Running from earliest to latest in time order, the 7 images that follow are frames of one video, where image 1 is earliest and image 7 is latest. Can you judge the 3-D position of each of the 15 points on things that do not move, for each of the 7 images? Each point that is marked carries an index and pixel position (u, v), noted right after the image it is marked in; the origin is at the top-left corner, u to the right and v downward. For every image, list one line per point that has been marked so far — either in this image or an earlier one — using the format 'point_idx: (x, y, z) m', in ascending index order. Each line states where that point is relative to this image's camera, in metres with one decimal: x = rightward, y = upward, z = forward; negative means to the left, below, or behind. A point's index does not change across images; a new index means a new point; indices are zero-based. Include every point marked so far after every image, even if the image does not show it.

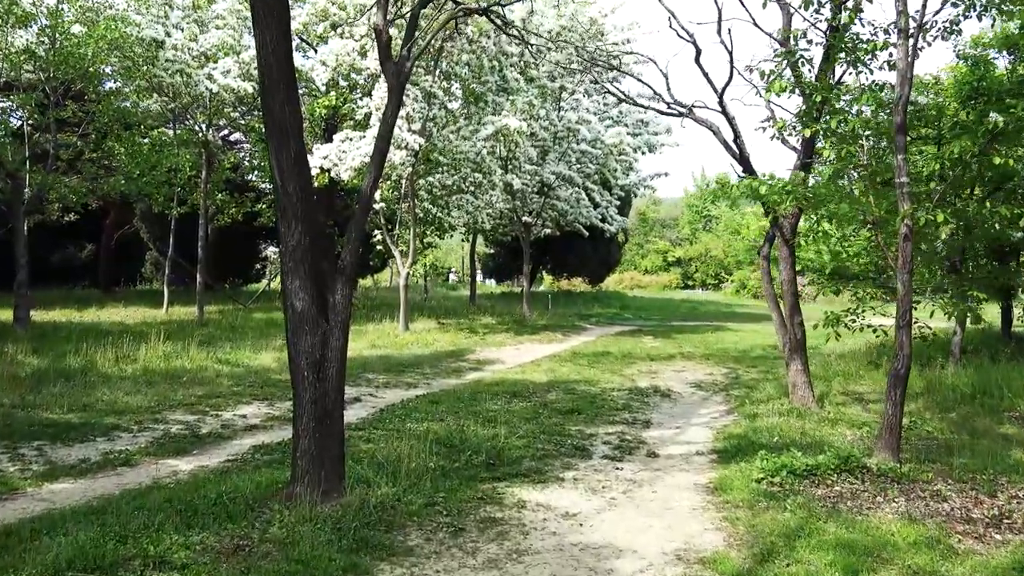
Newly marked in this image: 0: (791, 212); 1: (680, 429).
0: (+3.6, +1.0, +9.9) m
1: (+2.1, -1.7, +9.4) m
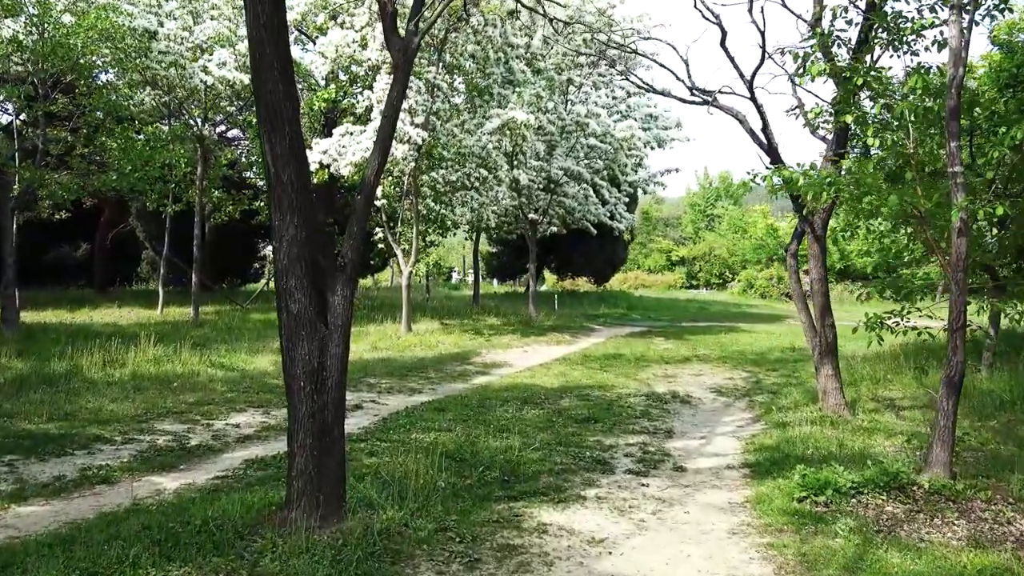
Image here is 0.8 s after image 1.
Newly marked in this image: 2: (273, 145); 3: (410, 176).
0: (+3.8, +1.0, +9.2) m
1: (+2.2, -1.7, +8.8) m
2: (-1.7, +1.0, +5.6) m
3: (-2.3, +2.5, +16.9) m
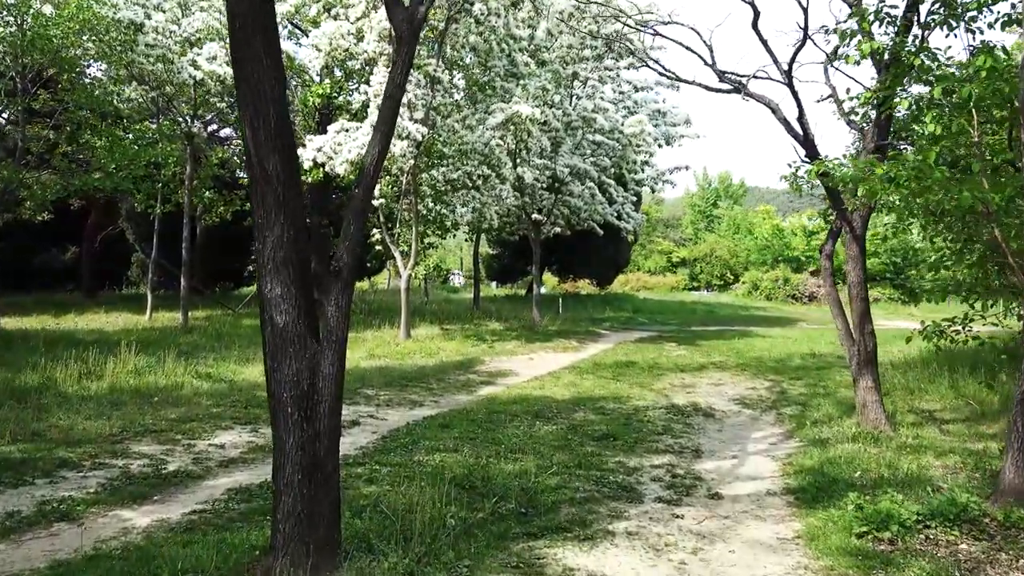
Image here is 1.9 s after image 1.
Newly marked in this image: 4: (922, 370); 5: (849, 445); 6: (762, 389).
0: (+3.9, +0.9, +8.4) m
1: (+2.4, -1.8, +8.0) m
2: (-1.6, +1.0, +4.8) m
3: (-2.2, +2.4, +16.1) m
4: (+6.4, -1.3, +11.9) m
5: (+3.6, -1.7, +8.2) m
6: (+3.8, -1.5, +11.6) m
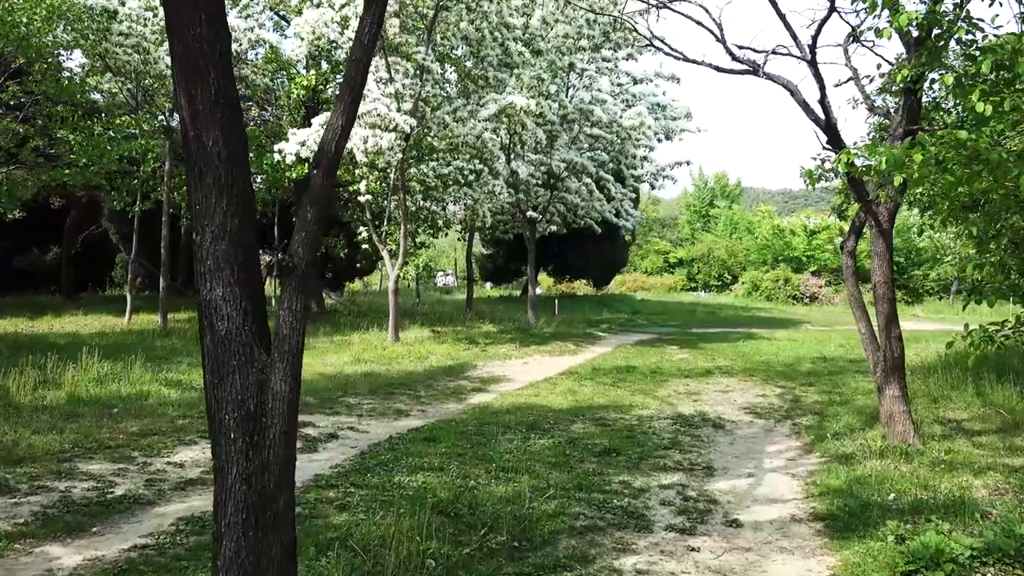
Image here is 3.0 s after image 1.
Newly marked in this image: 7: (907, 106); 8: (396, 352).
0: (+3.8, +0.9, +7.6) m
1: (+2.3, -1.8, +7.2) m
2: (-1.7, +1.0, +4.0) m
3: (-2.3, +2.4, +15.3) m
4: (+6.3, -1.3, +11.2) m
5: (+3.5, -1.7, +7.4) m
6: (+3.7, -1.5, +10.8) m
7: (+3.9, +1.8, +7.6) m
8: (-2.3, -1.2, +14.9) m
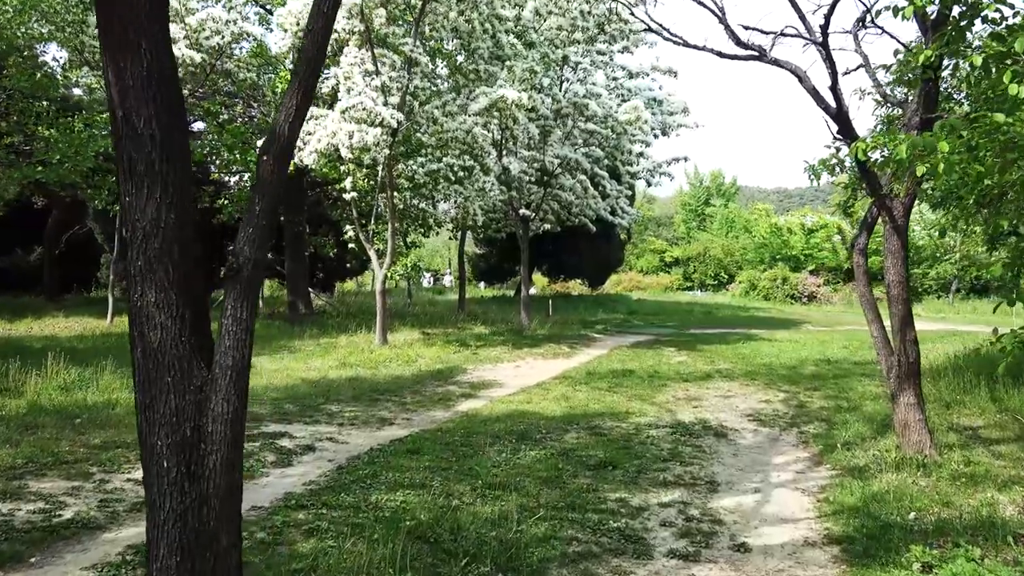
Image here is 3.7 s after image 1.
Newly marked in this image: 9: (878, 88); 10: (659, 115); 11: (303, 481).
0: (+3.7, +0.9, +7.1) m
1: (+2.2, -1.8, +6.7) m
2: (-1.7, +1.0, +3.4) m
3: (-2.5, +2.3, +14.8) m
4: (+6.2, -1.3, +10.7) m
5: (+3.4, -1.7, +6.9) m
6: (+3.6, -1.5, +10.3) m
7: (+3.8, +1.8, +7.1) m
8: (-2.4, -1.3, +14.3) m
9: (+4.0, +2.2, +8.4) m
10: (+3.8, +4.4, +19.6) m
11: (-1.9, -1.7, +6.9) m
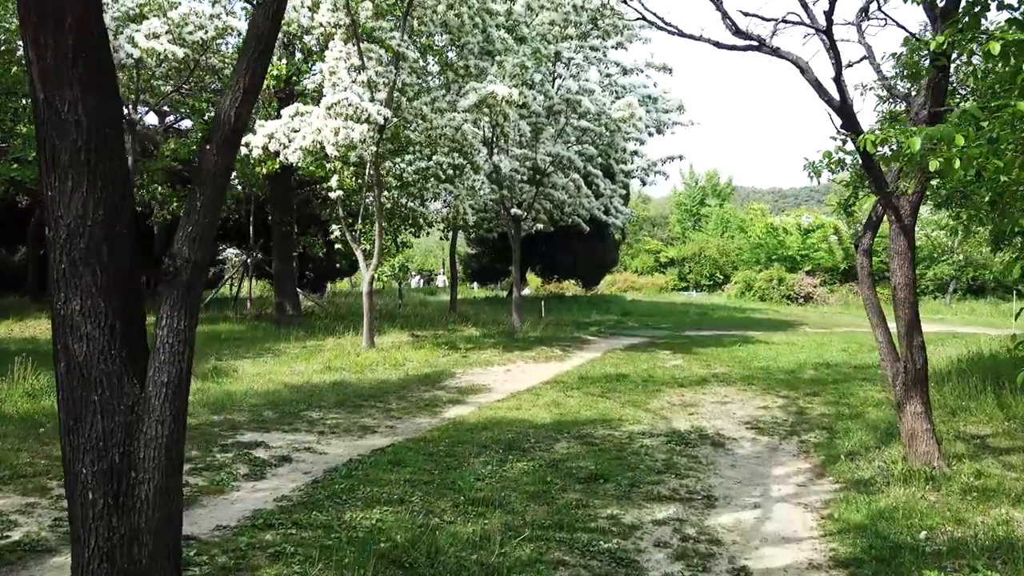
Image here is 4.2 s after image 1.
0: (+3.6, +0.9, +6.7) m
1: (+2.1, -1.8, +6.3) m
2: (-1.9, +0.9, +3.0) m
3: (-2.7, +2.3, +14.4) m
4: (+6.0, -1.3, +10.3) m
5: (+3.3, -1.7, +6.5) m
6: (+3.4, -1.6, +9.9) m
7: (+3.7, +1.8, +6.7) m
8: (-2.6, -1.3, +13.9) m
9: (+3.9, +2.2, +8.1) m
10: (+3.6, +4.4, +19.3) m
11: (-2.0, -1.8, +6.5) m
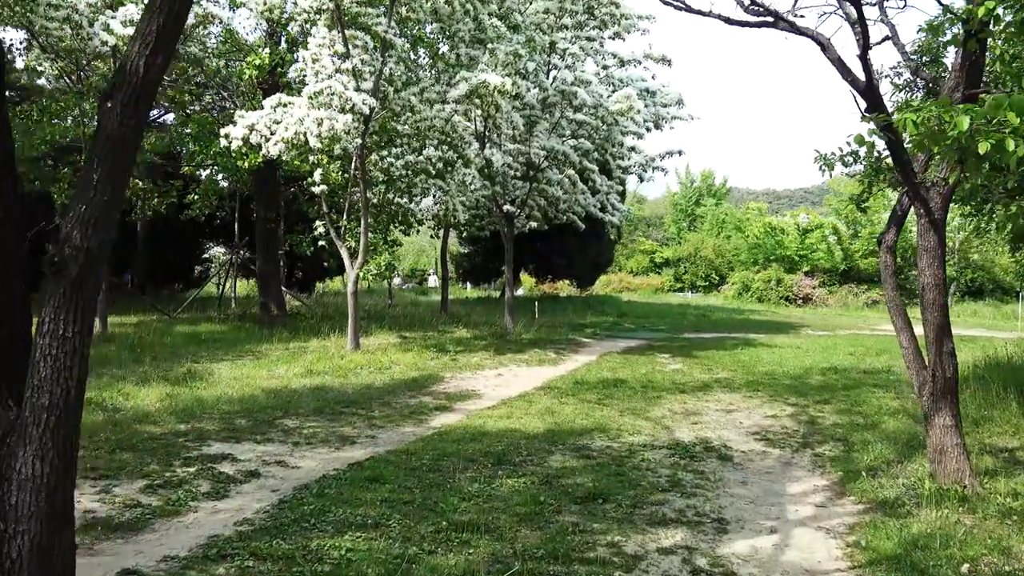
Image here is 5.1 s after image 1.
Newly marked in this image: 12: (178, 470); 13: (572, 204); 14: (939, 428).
0: (+3.5, +0.9, +6.1) m
1: (+2.0, -1.8, +5.6) m
2: (-1.9, +1.0, +2.3) m
3: (-2.8, +2.3, +13.7) m
4: (+5.9, -1.3, +9.7) m
5: (+3.2, -1.7, +5.8) m
6: (+3.3, -1.6, +9.3) m
7: (+3.6, +1.8, +6.1) m
8: (-2.7, -1.3, +13.2) m
9: (+3.8, +2.2, +7.4) m
10: (+3.4, +4.4, +18.6) m
11: (-2.1, -1.7, +5.8) m
12: (-3.1, -1.7, +7.1) m
13: (+1.5, +2.1, +18.9) m
14: (+3.6, -1.2, +6.5) m
